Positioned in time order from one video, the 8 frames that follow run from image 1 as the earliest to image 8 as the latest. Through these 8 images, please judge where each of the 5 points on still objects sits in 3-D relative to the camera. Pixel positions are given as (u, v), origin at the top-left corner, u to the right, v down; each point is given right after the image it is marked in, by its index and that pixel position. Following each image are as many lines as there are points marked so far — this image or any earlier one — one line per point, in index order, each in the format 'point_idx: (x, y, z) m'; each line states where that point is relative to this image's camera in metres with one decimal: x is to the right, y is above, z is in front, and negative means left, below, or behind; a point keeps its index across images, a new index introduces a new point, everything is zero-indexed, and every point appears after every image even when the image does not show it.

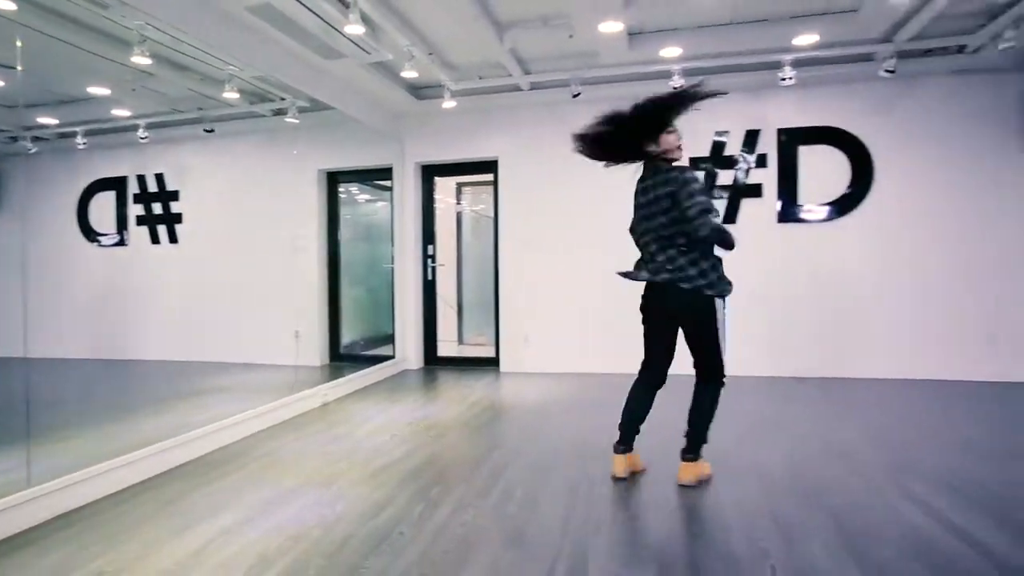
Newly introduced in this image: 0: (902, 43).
0: (+2.6, +1.7, +4.0) m
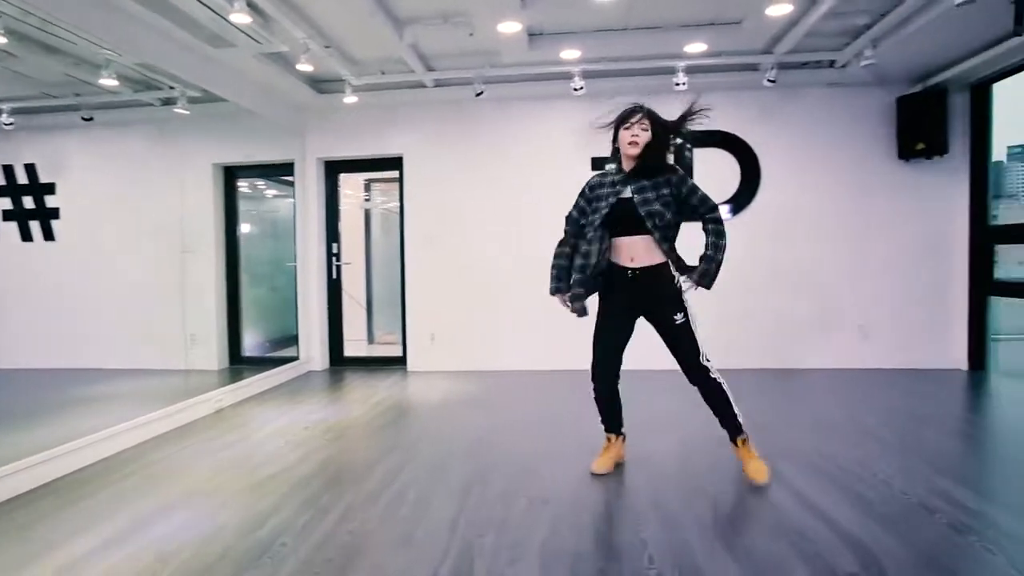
0: (+2.0, +1.7, +4.3) m
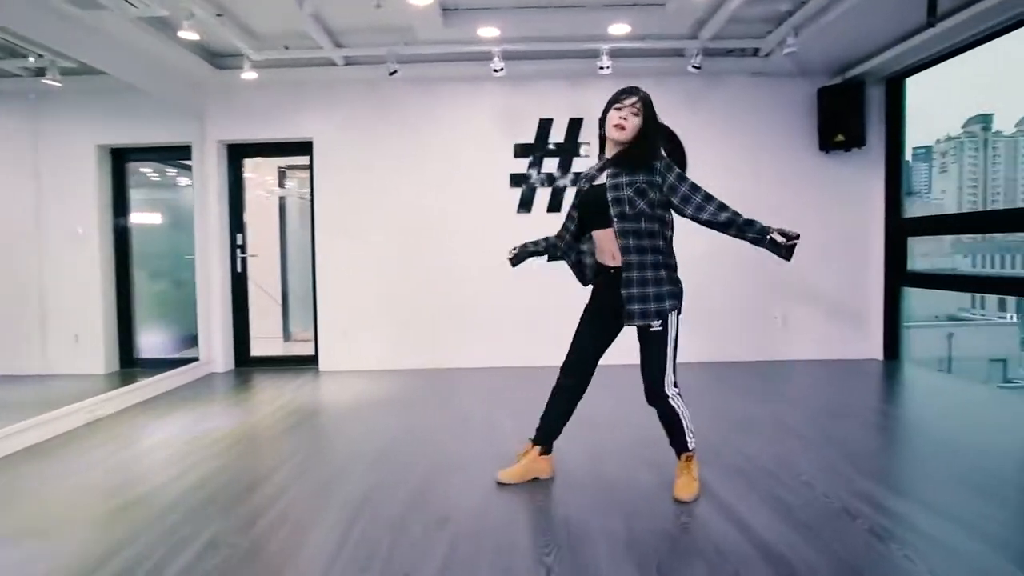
0: (+1.4, +1.7, +4.2) m
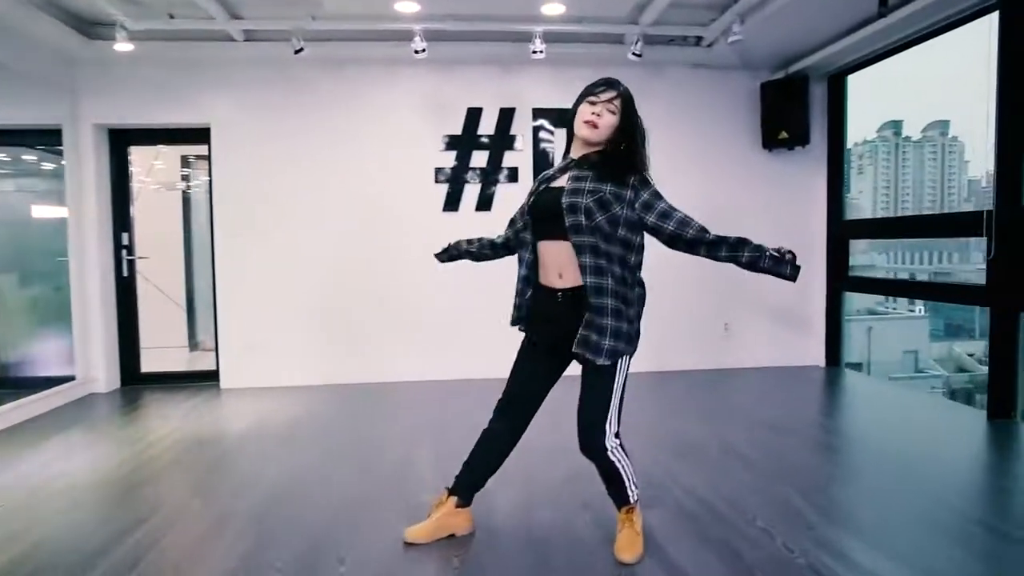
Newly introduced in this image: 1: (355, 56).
0: (+0.9, +1.7, +3.9) m
1: (-1.1, +1.7, +4.3) m
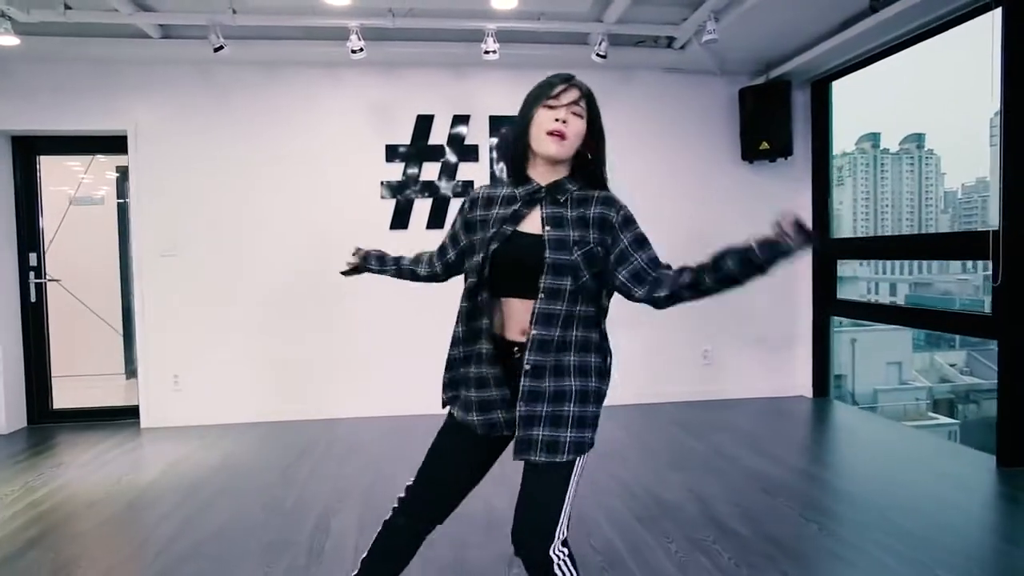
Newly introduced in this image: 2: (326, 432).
0: (+0.6, +1.5, +3.5) m
1: (-1.4, +1.5, +3.8) m
2: (-1.2, -0.9, +3.8) m
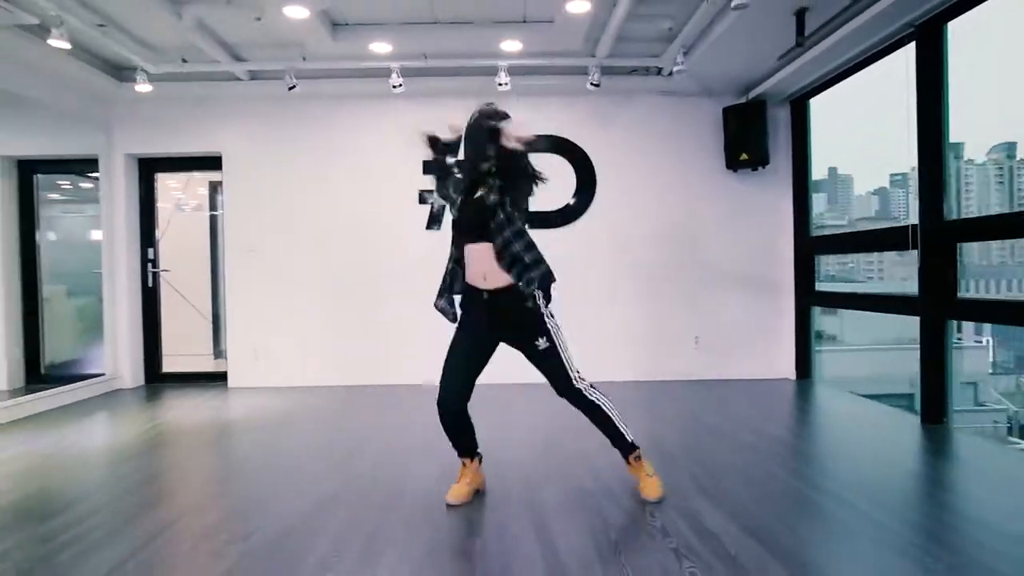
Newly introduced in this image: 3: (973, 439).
0: (+0.7, +1.6, +4.3) m
1: (-1.3, +1.6, +4.8) m
2: (-1.1, -0.8, +4.7) m
3: (+2.5, -0.8, +3.2) m
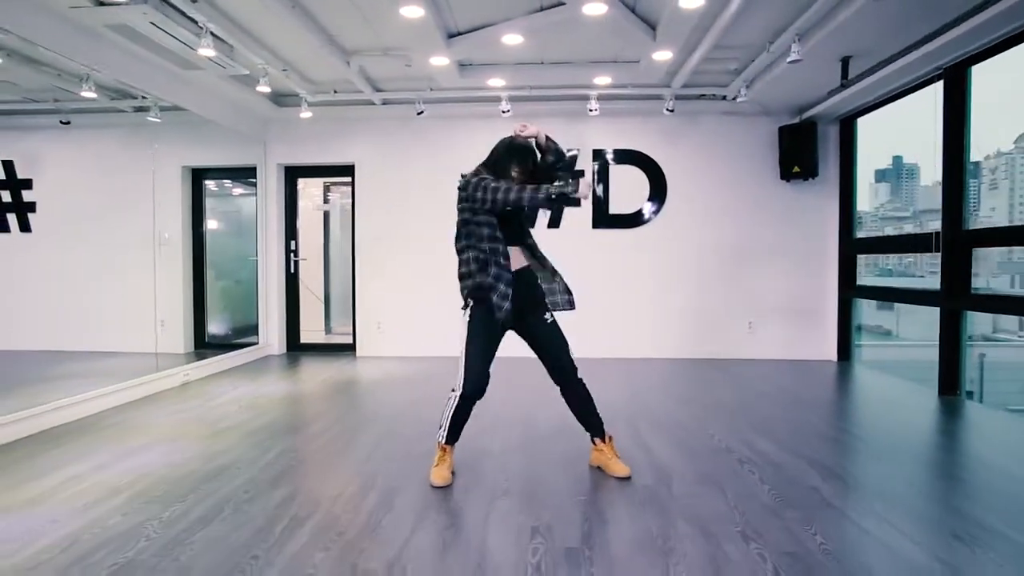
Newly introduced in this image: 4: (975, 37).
0: (+1.4, +1.7, +5.1) m
1: (-0.5, +1.7, +5.8) m
2: (-0.3, -0.7, +5.7) m
3: (+3.1, -0.8, +4.0) m
4: (+2.9, +1.6, +3.7) m
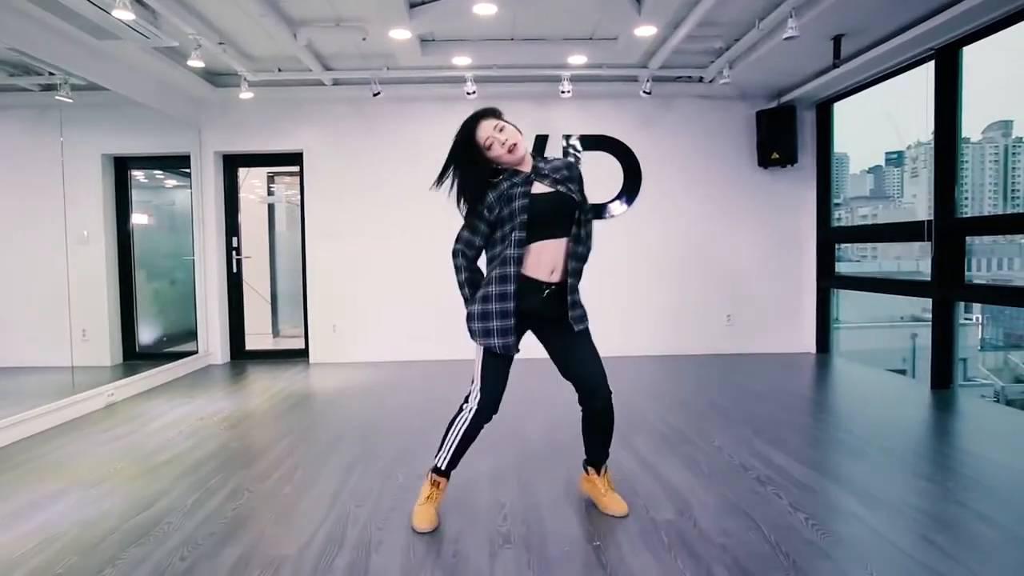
0: (+1.1, +1.7, +4.8) m
1: (-0.8, +1.7, +5.3) m
2: (-0.6, -0.7, +5.3) m
3: (+3.0, -0.7, +3.9) m
4: (+2.7, +1.6, +3.5) m
